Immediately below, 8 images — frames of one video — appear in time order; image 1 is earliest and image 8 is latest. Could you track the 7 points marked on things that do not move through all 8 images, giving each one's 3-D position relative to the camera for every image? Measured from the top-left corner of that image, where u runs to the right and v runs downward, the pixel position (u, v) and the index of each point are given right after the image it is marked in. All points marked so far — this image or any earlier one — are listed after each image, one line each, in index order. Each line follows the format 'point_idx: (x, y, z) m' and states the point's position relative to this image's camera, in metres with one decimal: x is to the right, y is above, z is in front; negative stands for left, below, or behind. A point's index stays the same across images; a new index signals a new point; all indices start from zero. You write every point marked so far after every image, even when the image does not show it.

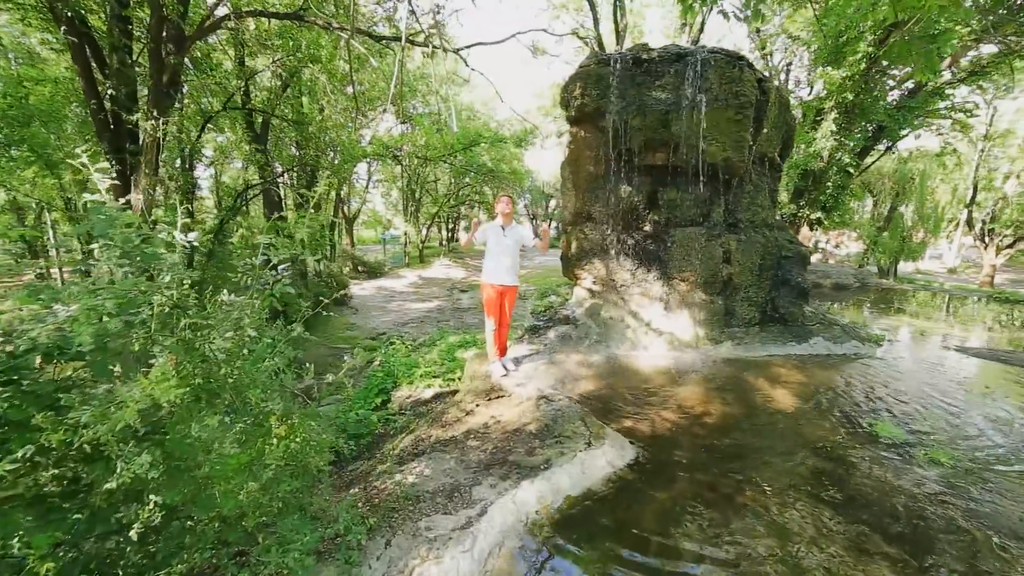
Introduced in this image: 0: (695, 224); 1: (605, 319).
0: (+2.5, +0.9, +6.2) m
1: (+1.3, -0.4, +6.4) m
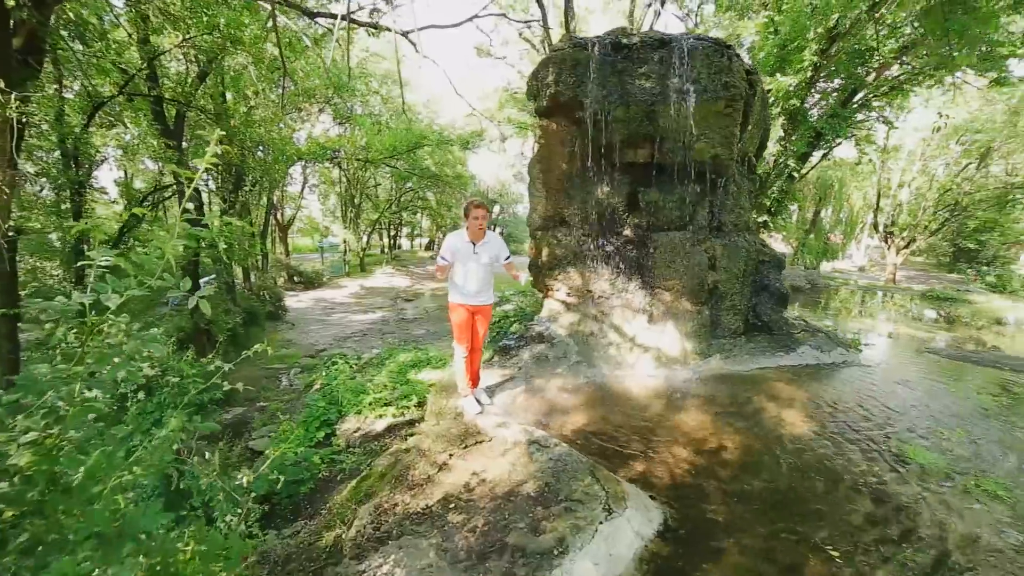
0: (+2.1, +0.8, +5.7) m
1: (+0.9, -0.6, +5.7) m
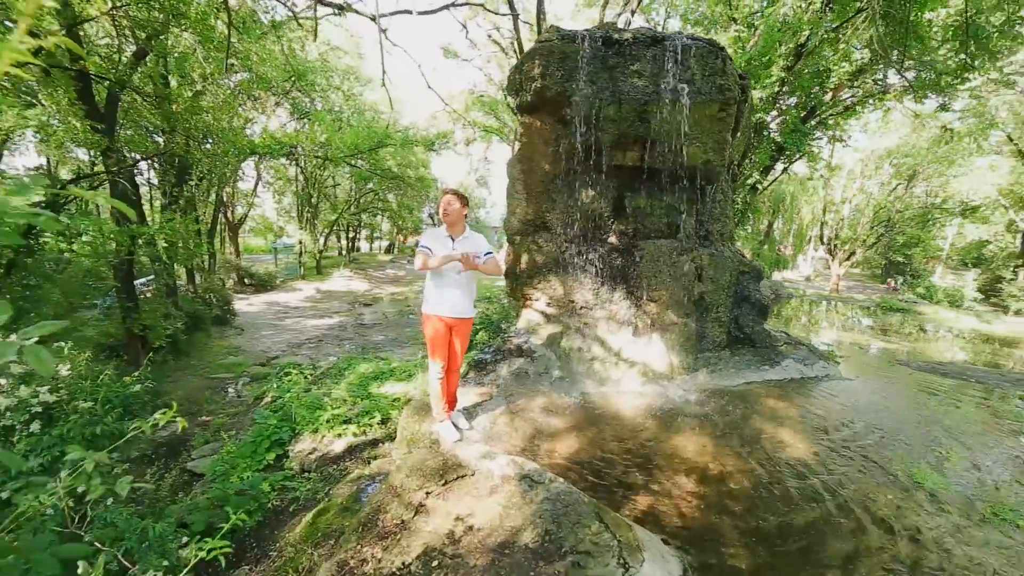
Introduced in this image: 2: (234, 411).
0: (+1.9, +0.6, +5.4) m
1: (+0.6, -0.7, +5.4) m
2: (-5.5, -2.4, +8.9) m
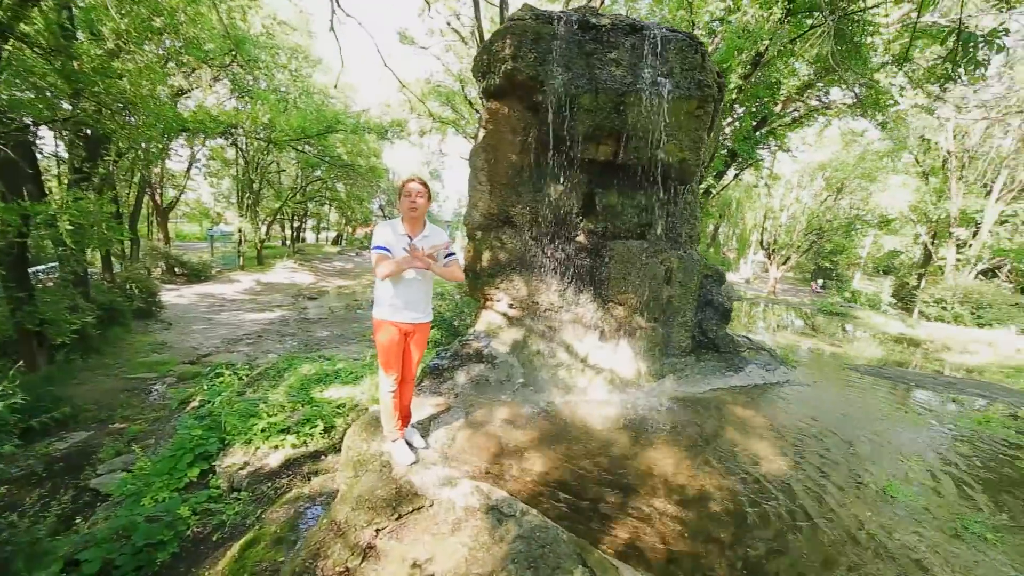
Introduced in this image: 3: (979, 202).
0: (+1.4, +0.6, +5.2) m
1: (+0.2, -0.7, +5.0) m
2: (-6.3, -2.3, +7.9) m
3: (+17.1, +3.2, +16.5) m
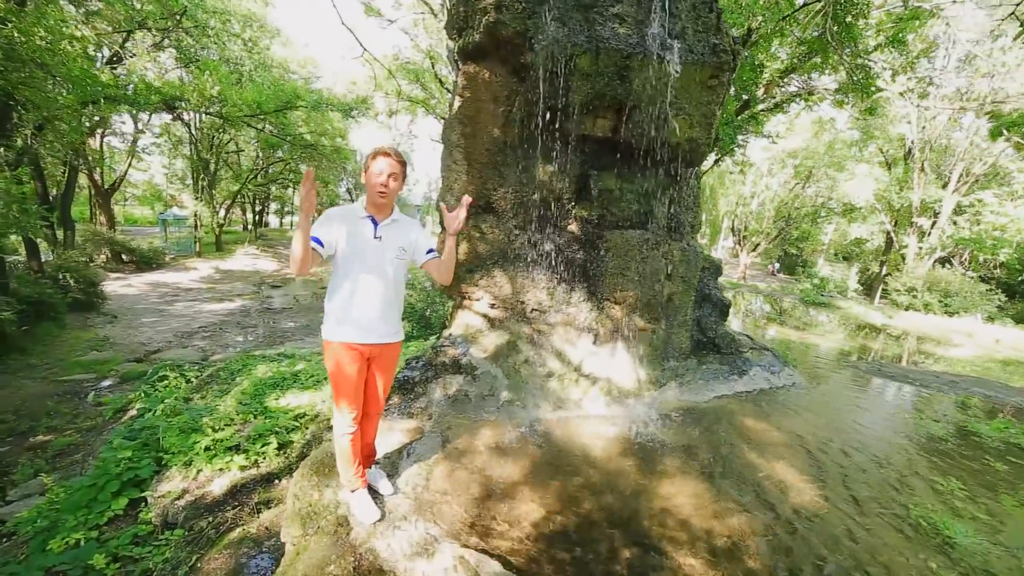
0: (+1.2, +0.6, +4.6) m
1: (0.0, -0.7, +4.3) m
2: (-6.6, -2.2, +6.9) m
3: (+16.2, +3.7, +16.7) m
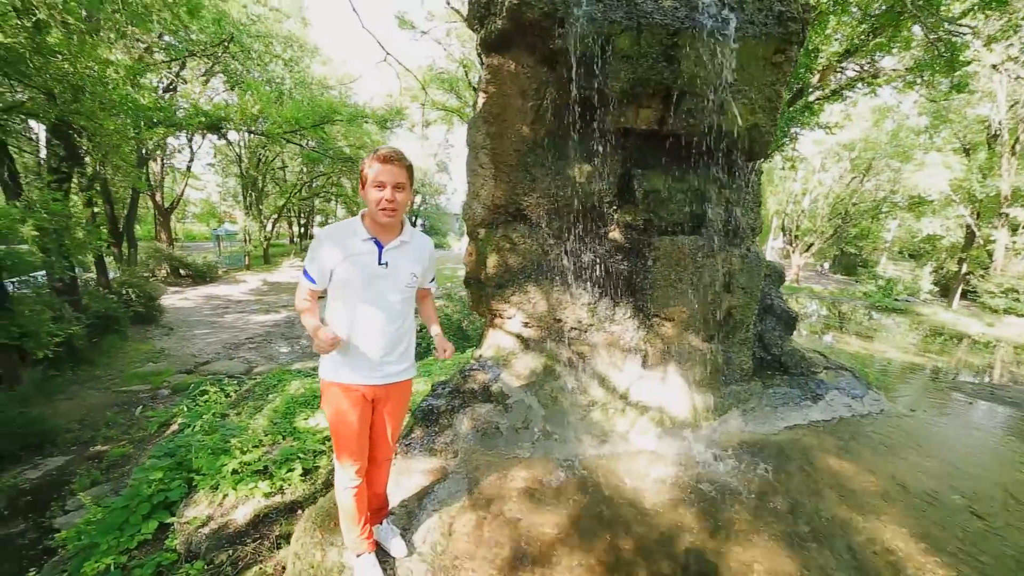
0: (+1.5, +0.5, +4.0) m
1: (+0.3, -0.9, +3.8) m
2: (-6.1, -2.5, +7.0) m
3: (+17.4, +3.7, +14.9) m
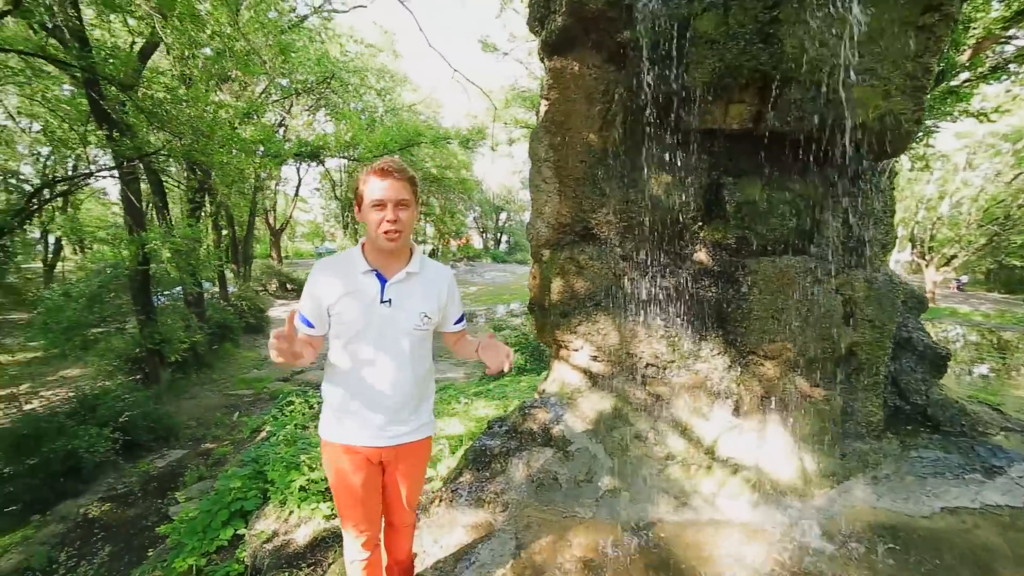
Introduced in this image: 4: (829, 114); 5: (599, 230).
0: (+2.0, +0.3, +3.3) m
1: (+0.8, -1.1, +3.3) m
2: (-4.9, -2.7, +7.5) m
3: (+19.7, +2.9, +11.2) m
4: (+2.1, +1.1, +3.0) m
5: (+0.7, +0.4, +3.5) m
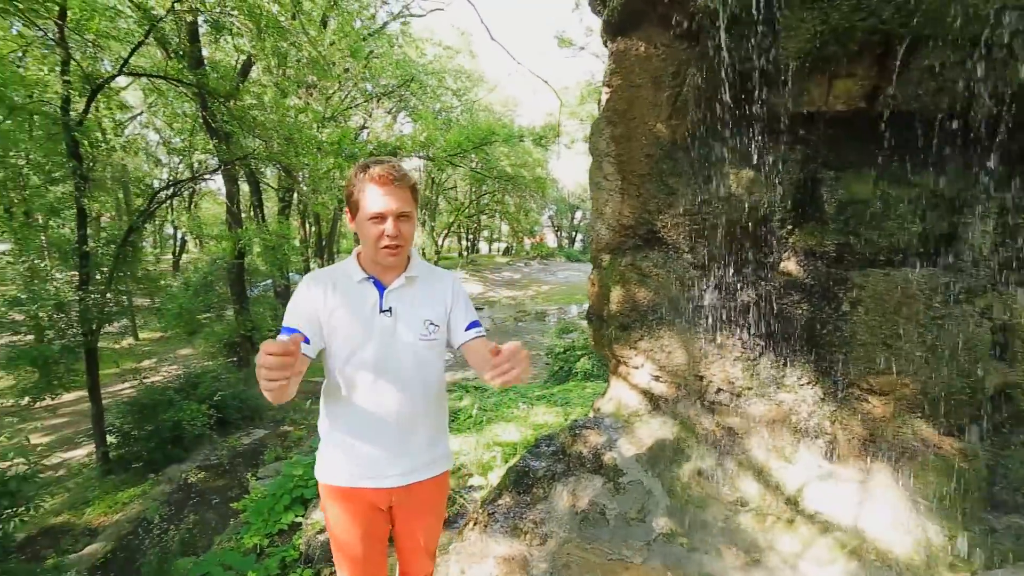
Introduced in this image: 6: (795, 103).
0: (+2.4, +0.2, +2.6) m
1: (+1.1, -1.1, +2.9) m
2: (-4.0, -2.6, +7.9) m
3: (+21.1, +2.2, +7.6) m
4: (+2.4, +1.0, +2.3) m
5: (+1.1, +0.4, +3.1) m
6: (+1.7, +1.0, +2.6) m
